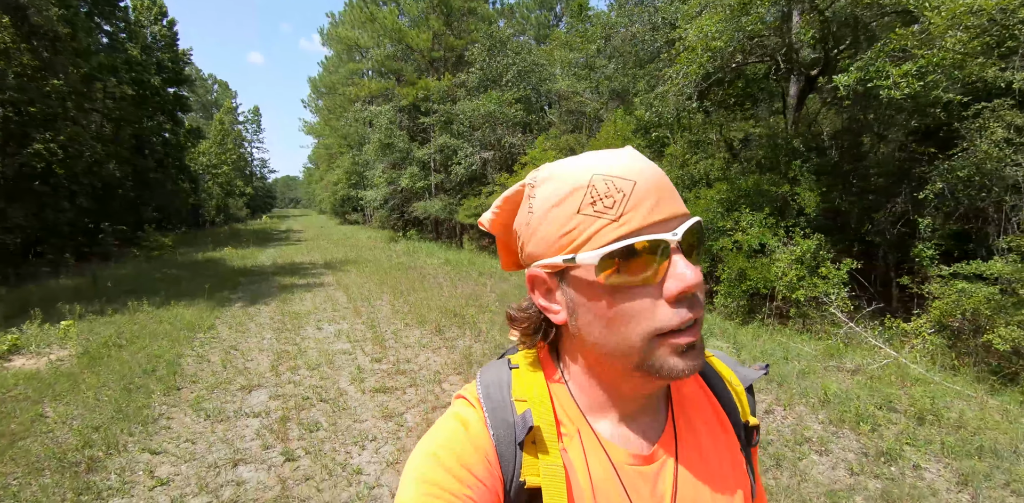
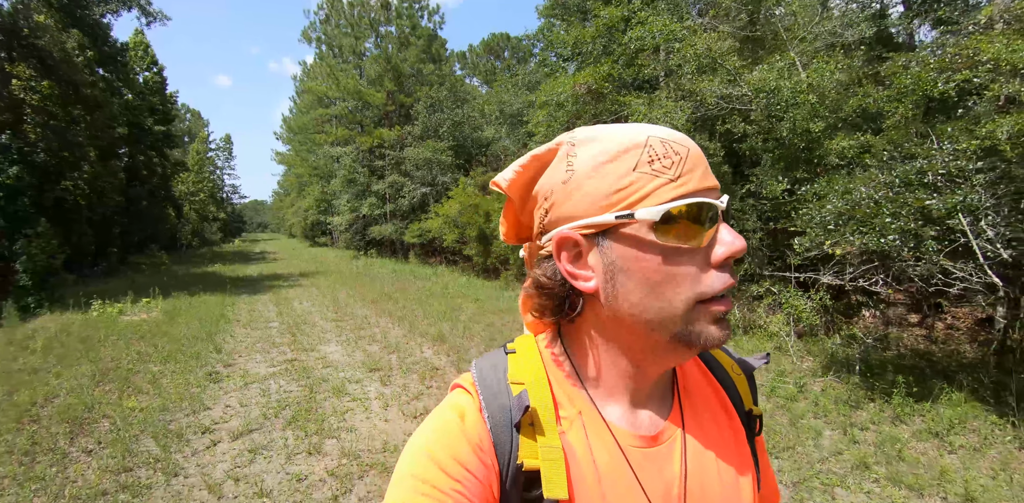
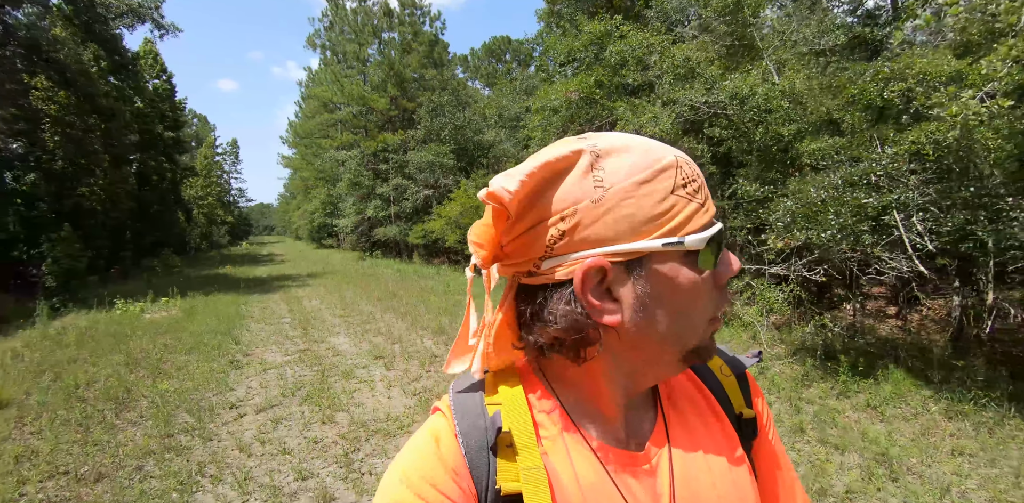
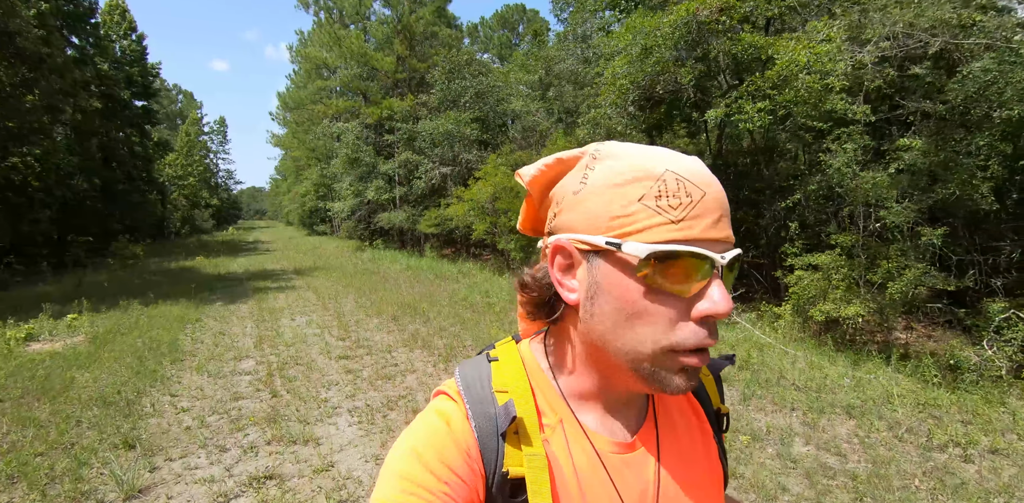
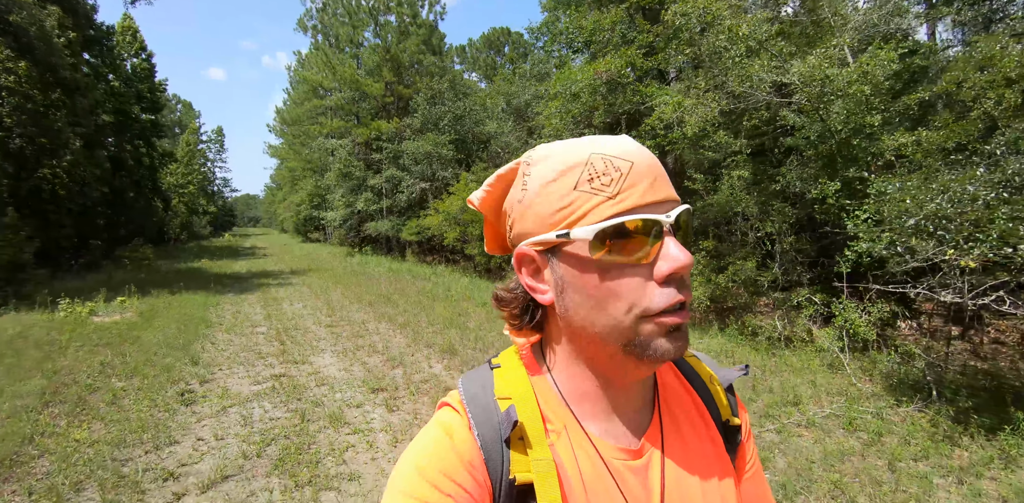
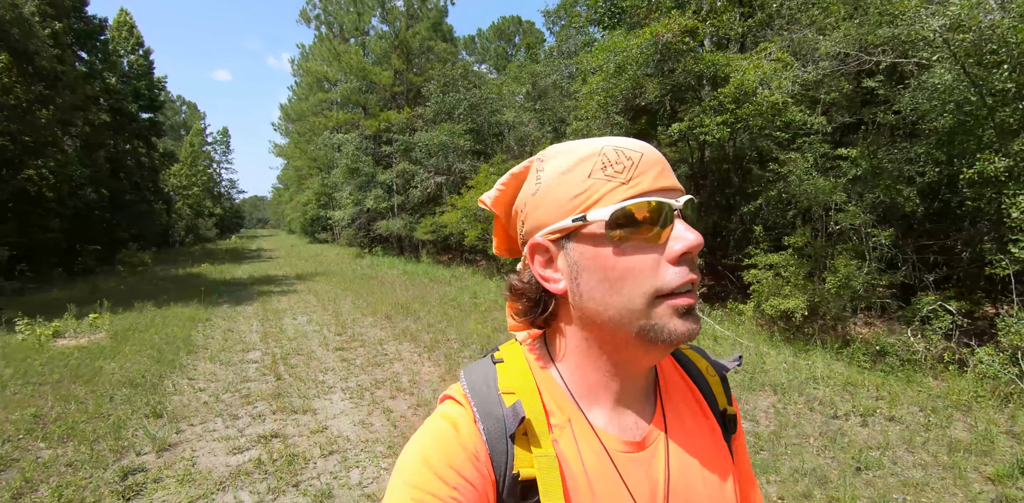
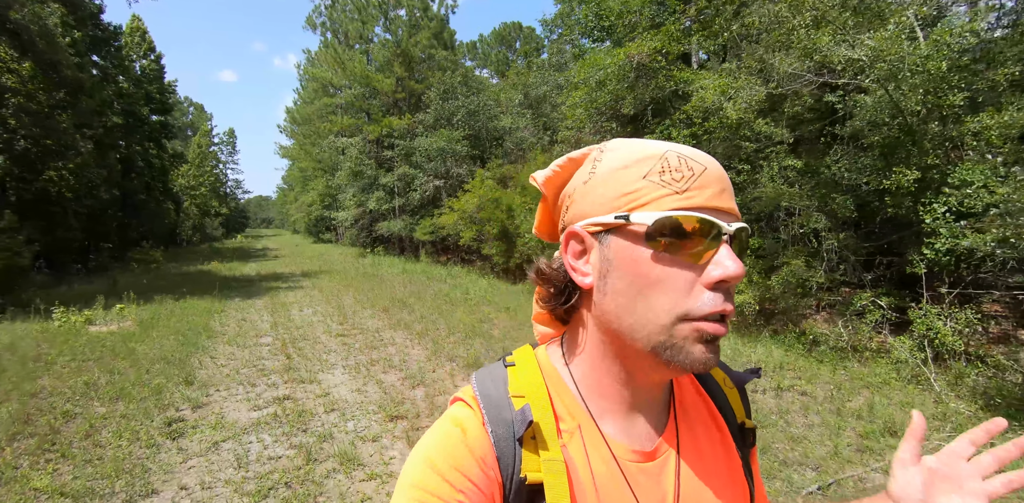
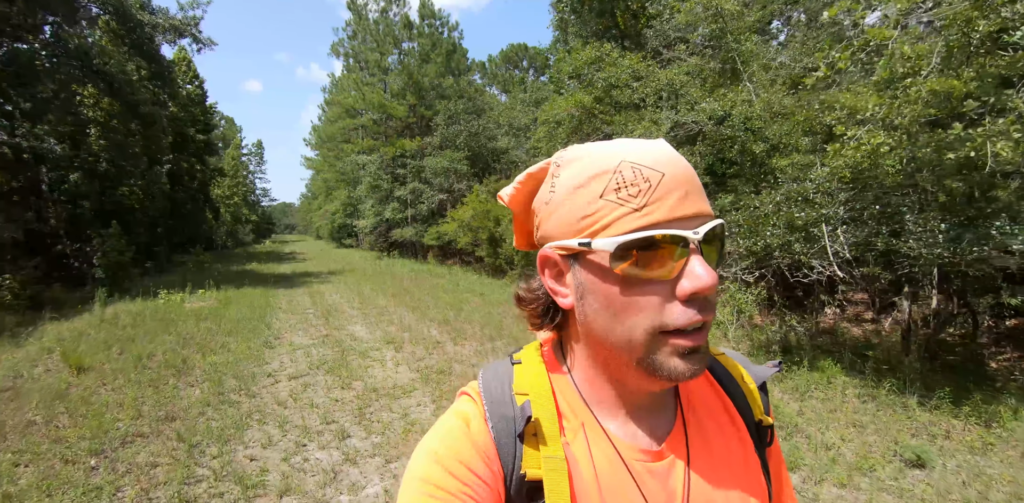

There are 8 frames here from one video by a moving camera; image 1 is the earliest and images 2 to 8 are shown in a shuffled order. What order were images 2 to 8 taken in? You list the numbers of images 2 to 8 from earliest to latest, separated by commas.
4, 6, 7, 5, 2, 3, 8
